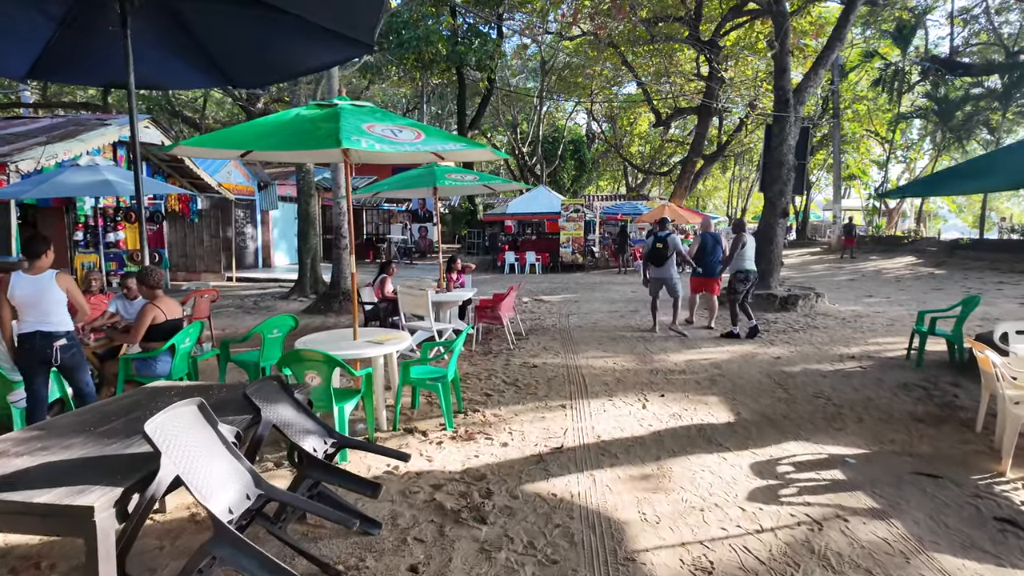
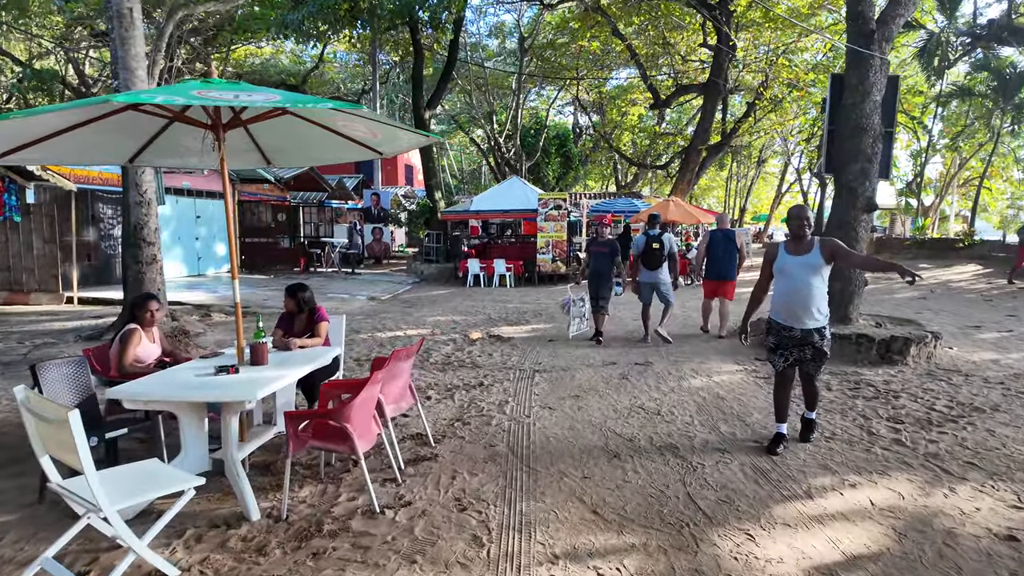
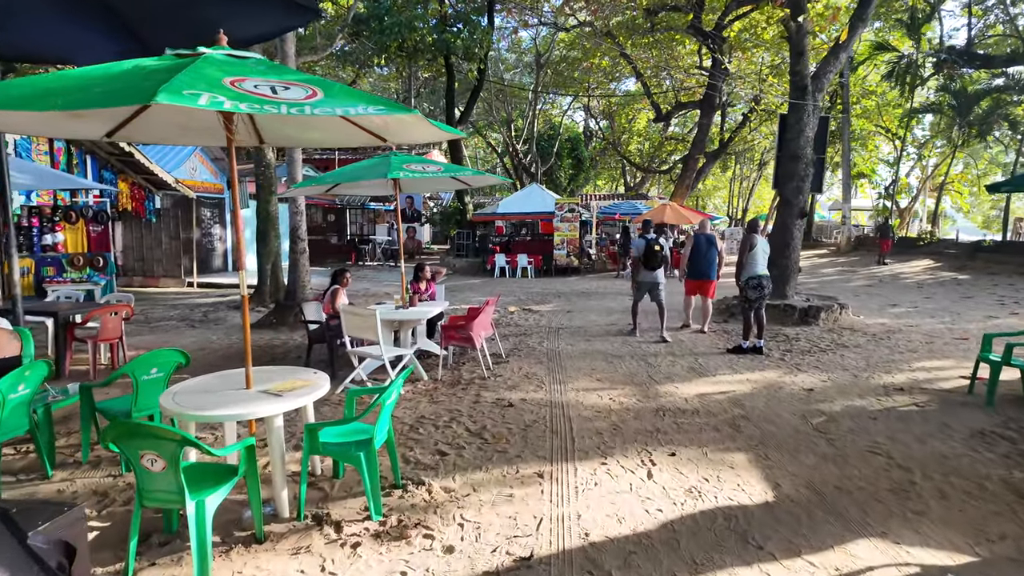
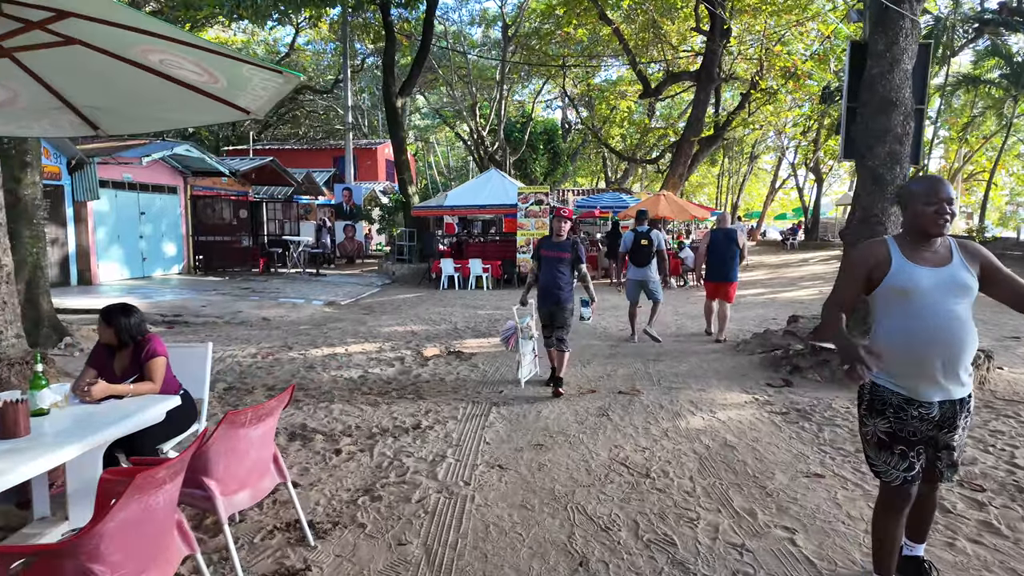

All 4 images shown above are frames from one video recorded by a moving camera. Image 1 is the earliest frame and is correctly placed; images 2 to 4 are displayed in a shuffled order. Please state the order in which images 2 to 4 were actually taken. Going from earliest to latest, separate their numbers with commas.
3, 2, 4
